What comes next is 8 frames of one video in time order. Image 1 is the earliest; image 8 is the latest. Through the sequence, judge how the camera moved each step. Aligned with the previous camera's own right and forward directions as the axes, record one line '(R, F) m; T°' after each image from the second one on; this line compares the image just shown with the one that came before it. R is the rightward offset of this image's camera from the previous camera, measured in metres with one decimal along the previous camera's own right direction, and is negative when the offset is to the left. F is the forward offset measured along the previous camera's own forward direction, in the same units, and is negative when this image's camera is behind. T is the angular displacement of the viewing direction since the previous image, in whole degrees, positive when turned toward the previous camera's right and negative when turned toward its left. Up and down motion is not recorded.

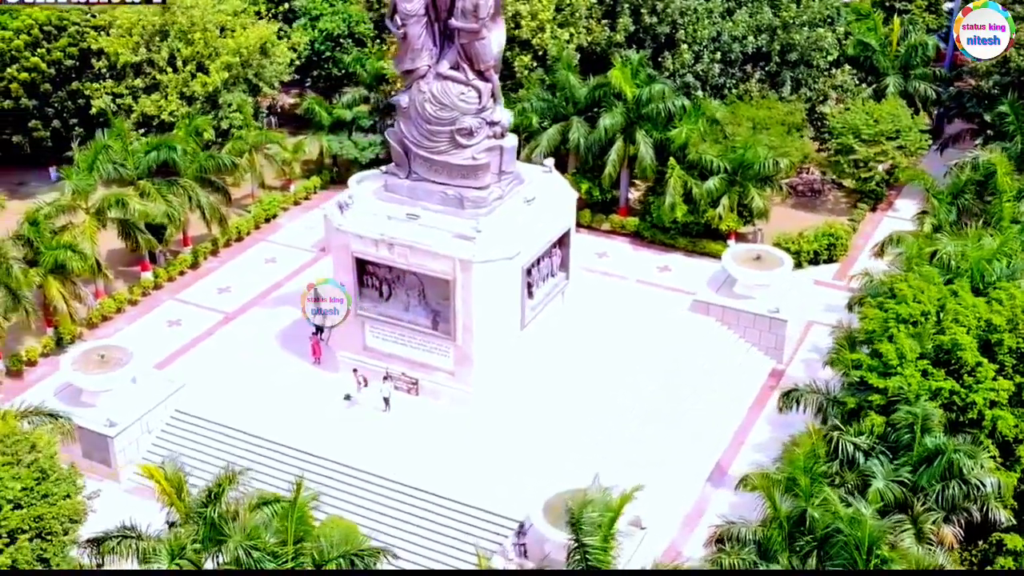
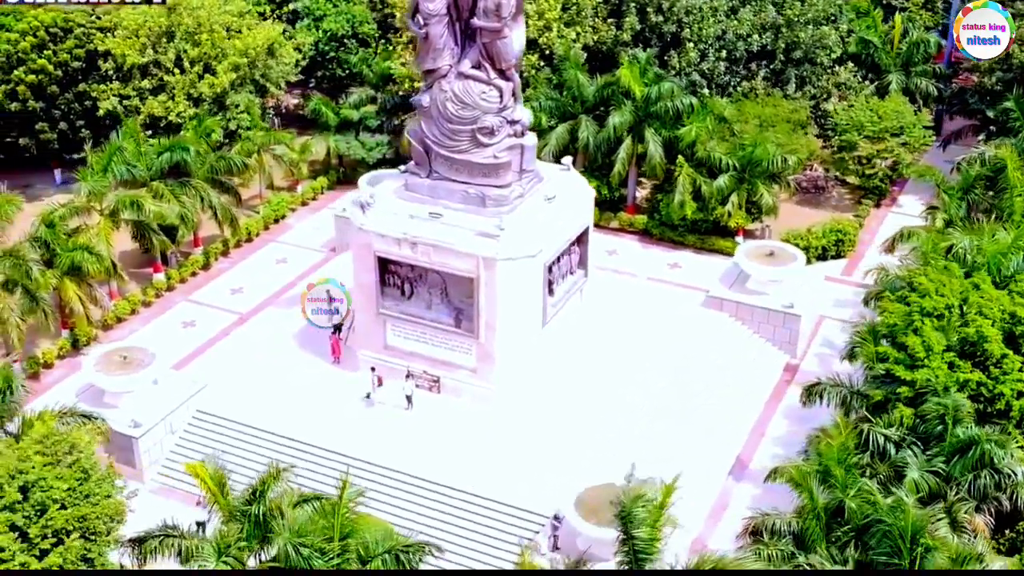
(-0.9, -0.1) m; +1°
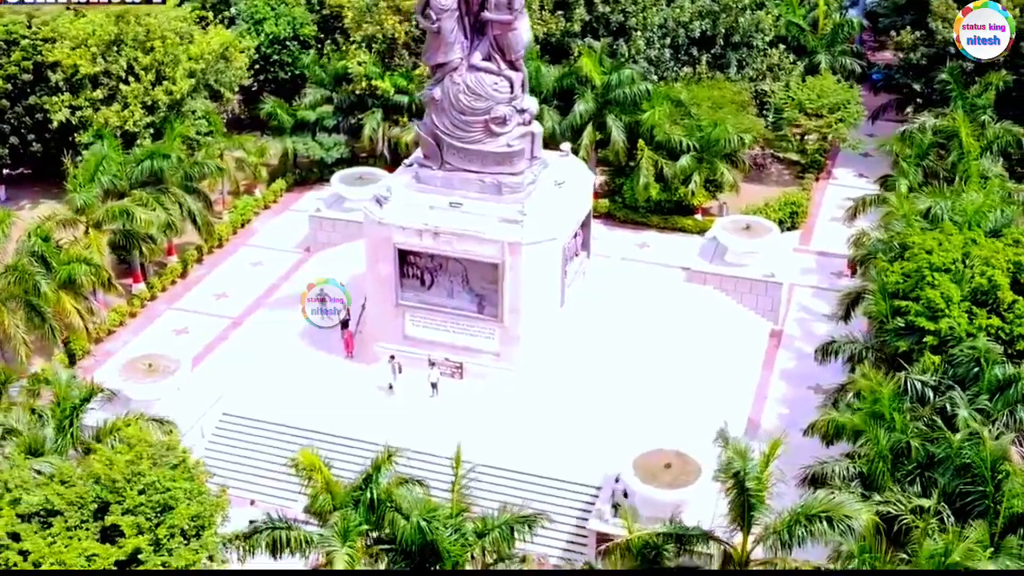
(-3.5, -0.6) m; +7°
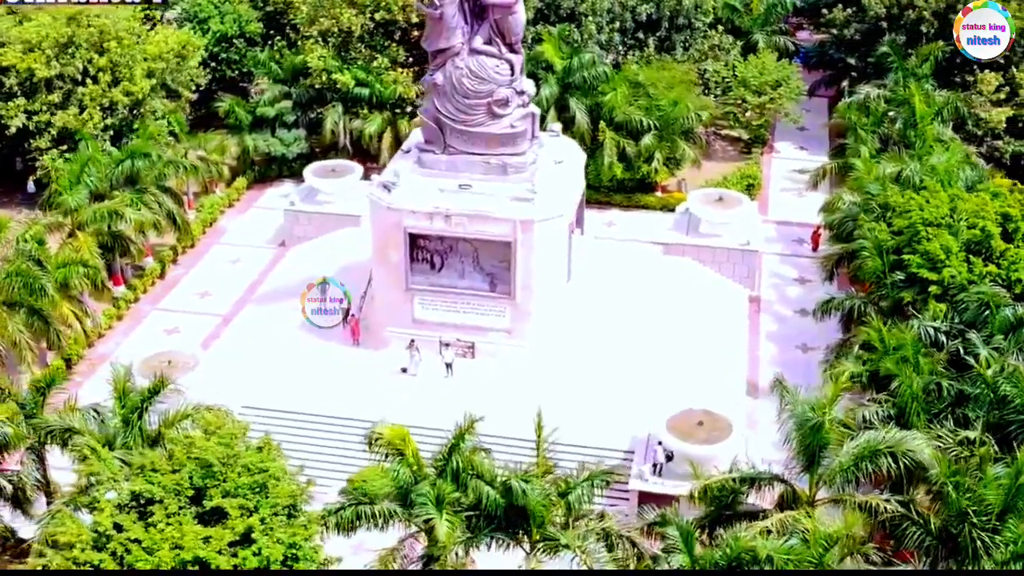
(-2.9, -0.4) m; +6°
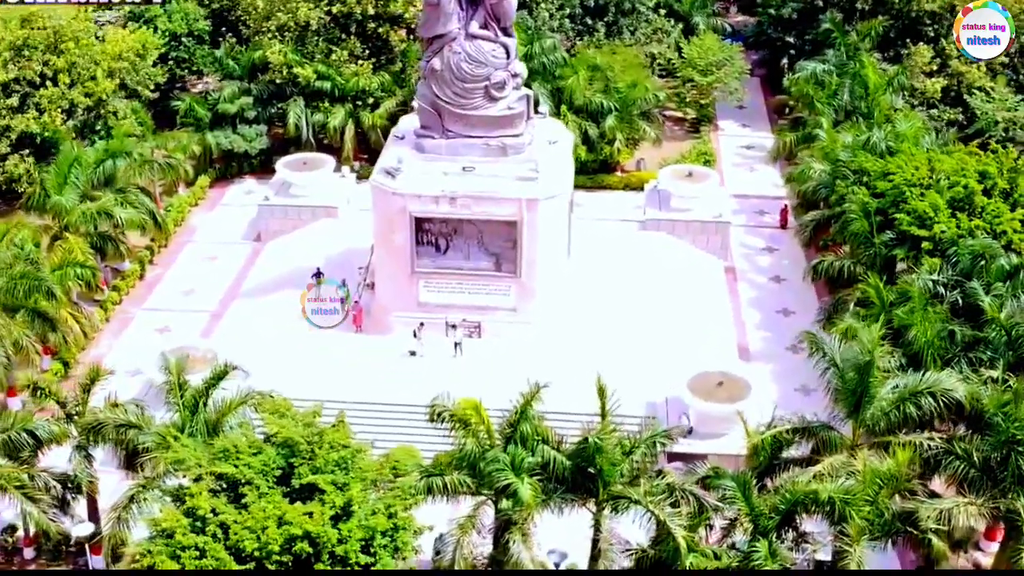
(-2.7, -0.4) m; +6°
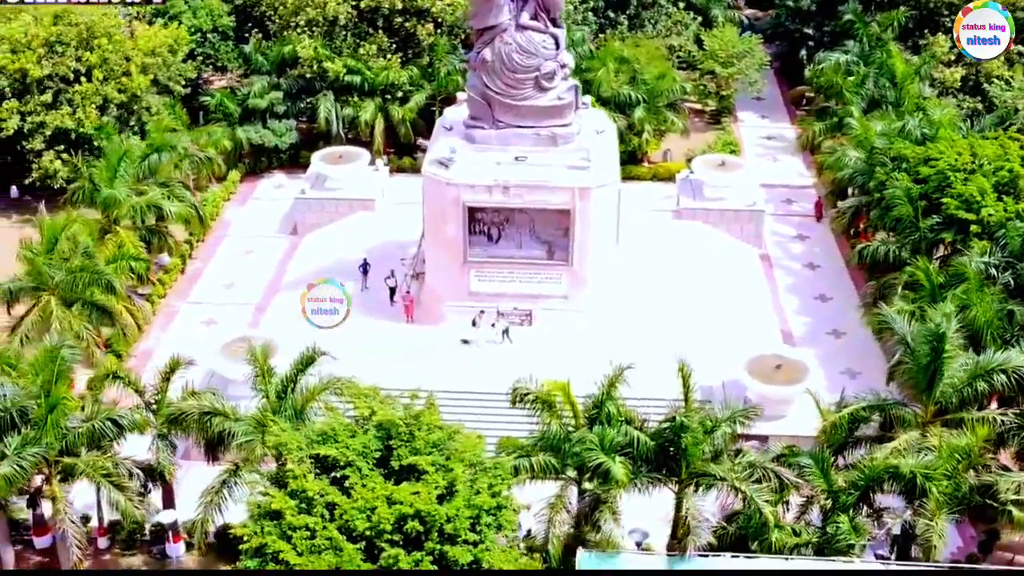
(-1.7, -0.3) m; +1°
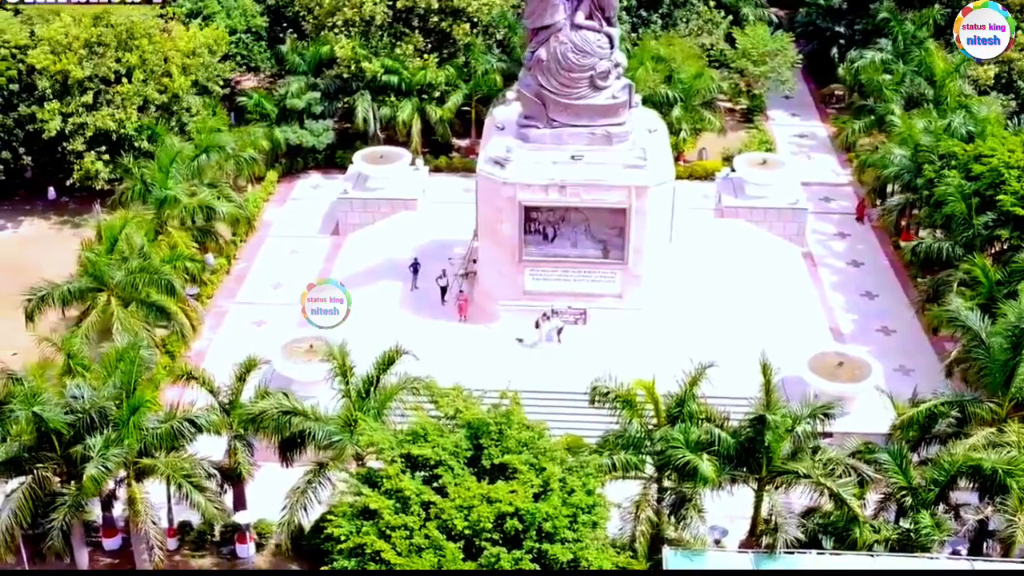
(-1.4, 0.0) m; 0°
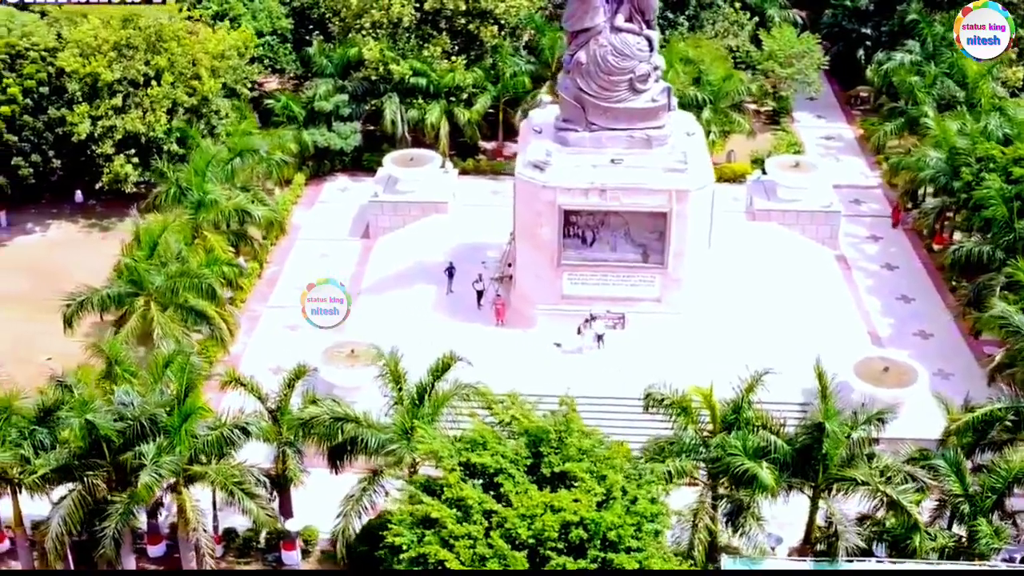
(-0.8, +0.1) m; 0°
